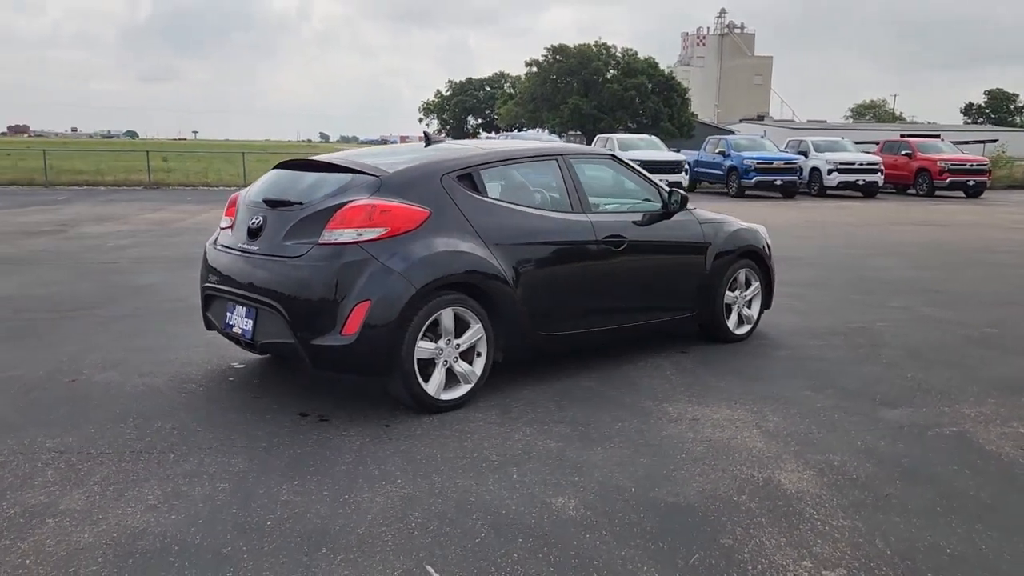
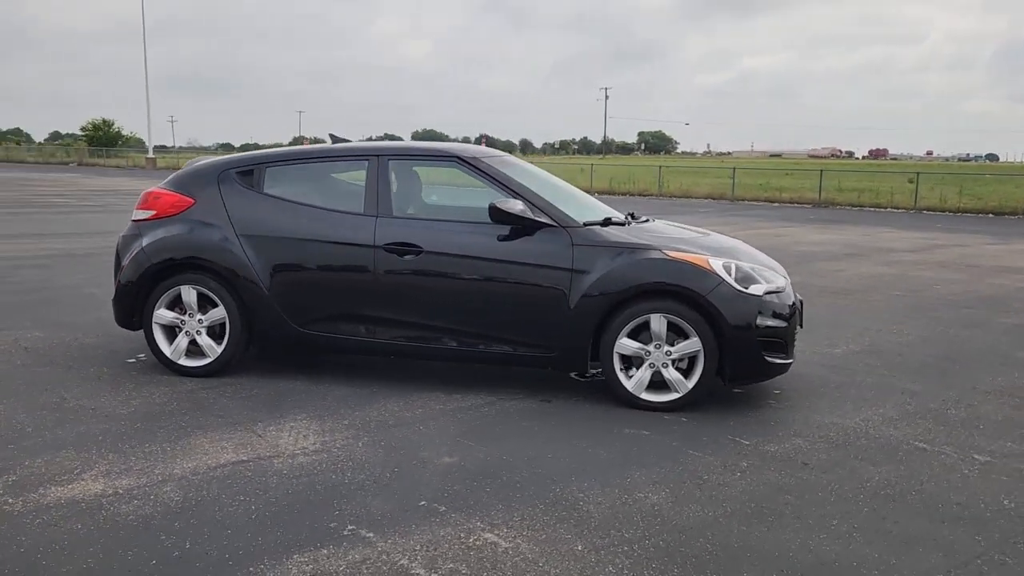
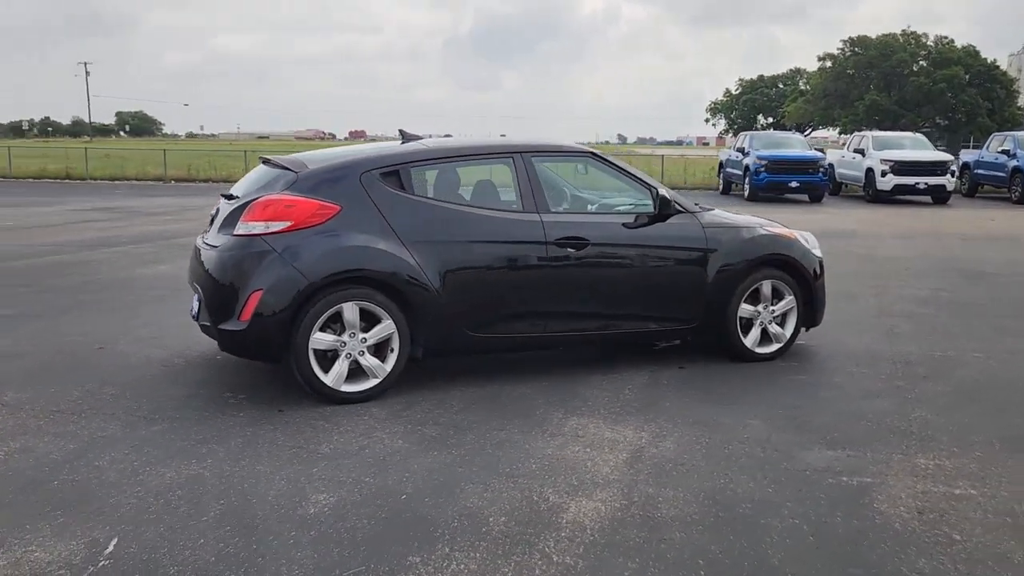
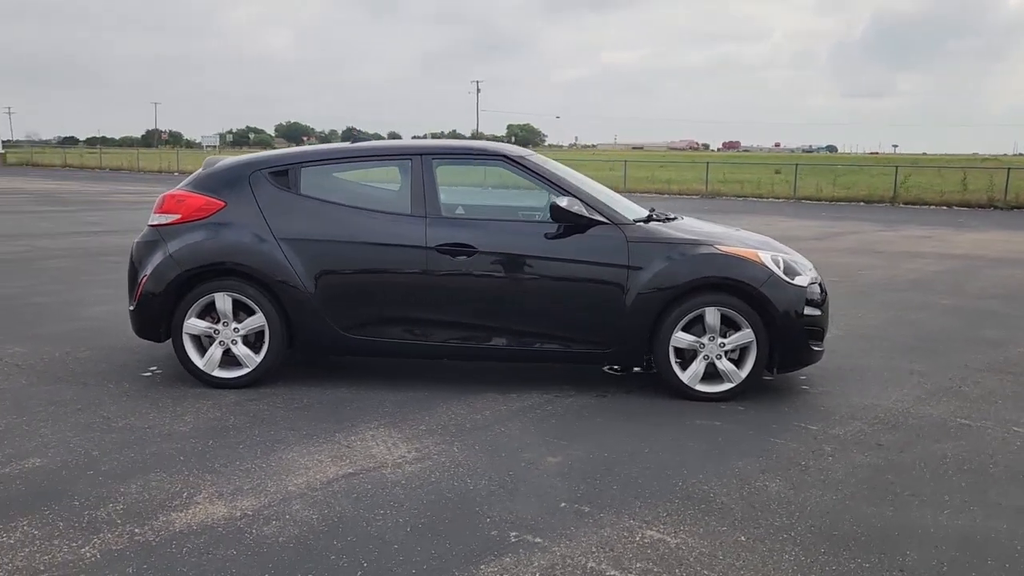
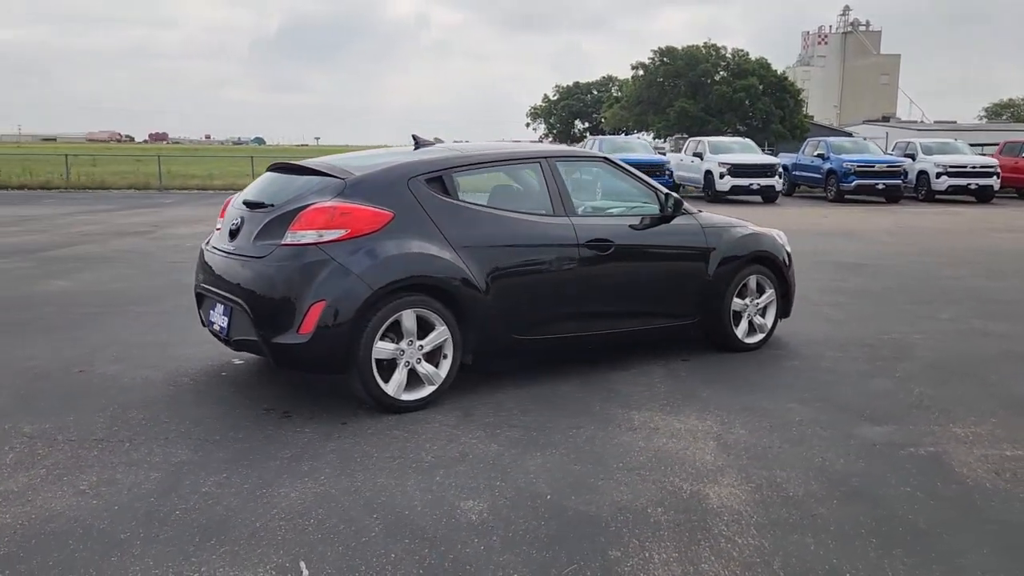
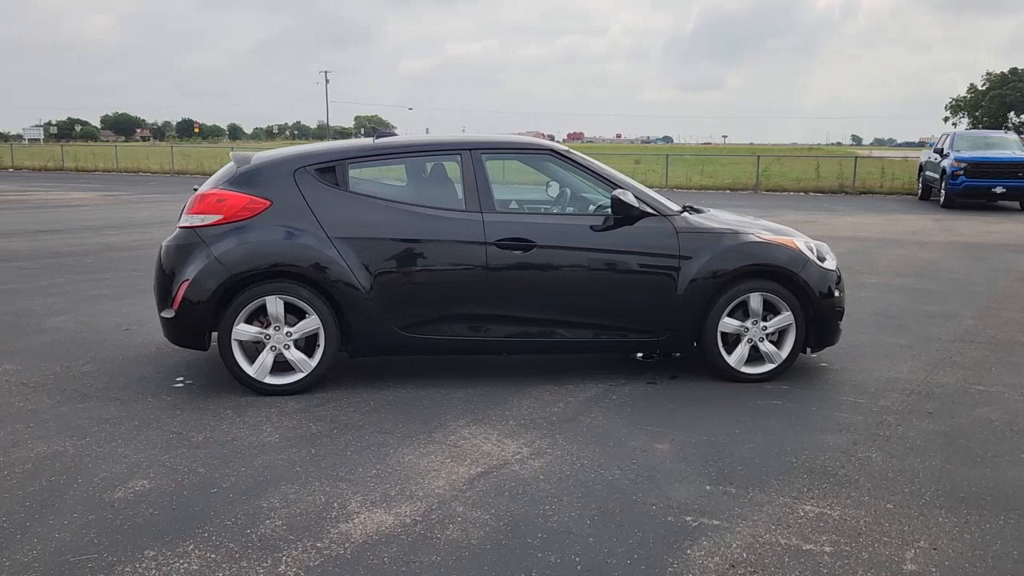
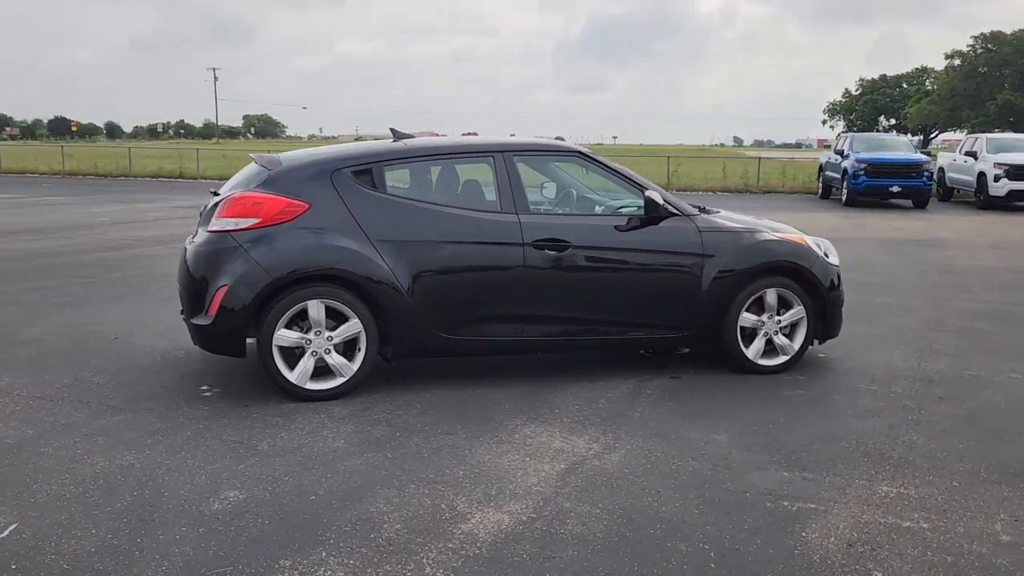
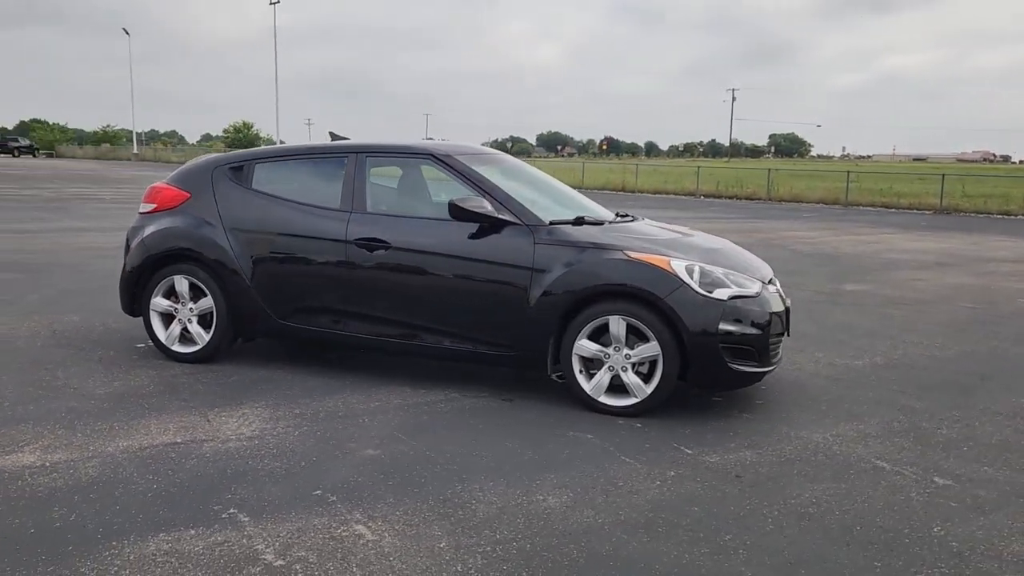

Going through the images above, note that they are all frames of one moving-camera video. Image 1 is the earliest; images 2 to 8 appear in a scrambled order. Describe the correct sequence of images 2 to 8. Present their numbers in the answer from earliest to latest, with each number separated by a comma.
5, 3, 7, 6, 4, 2, 8
